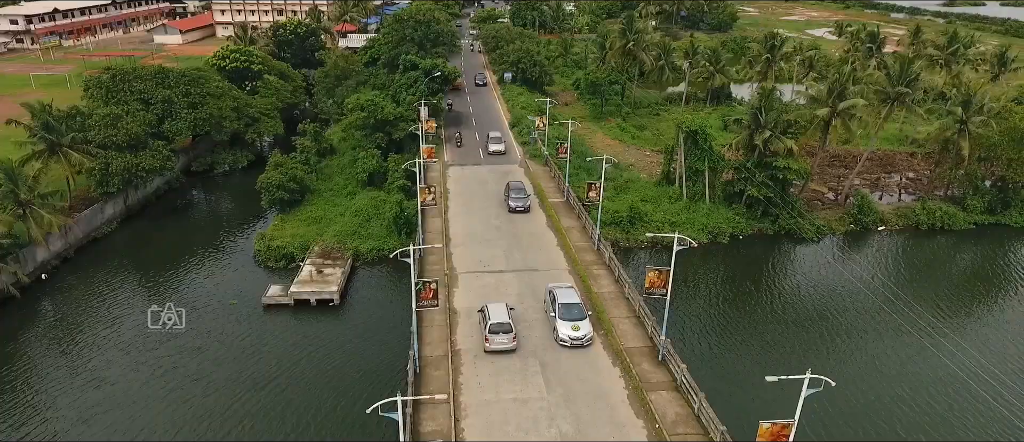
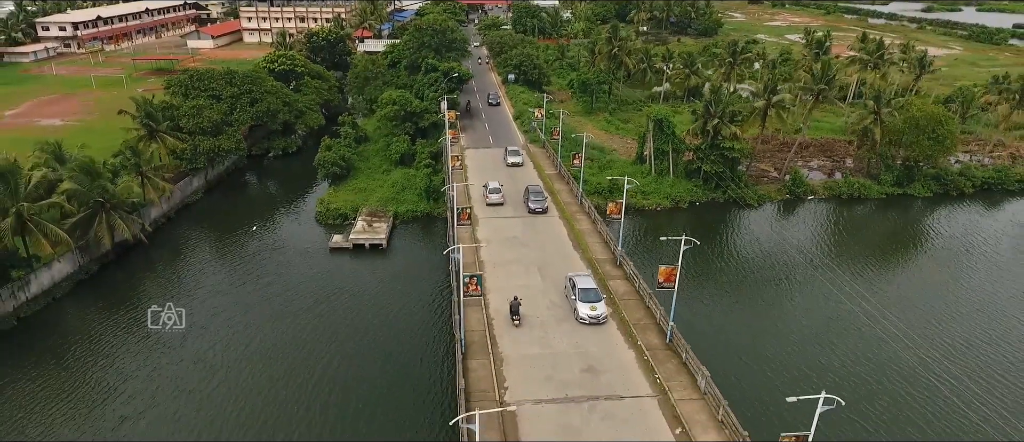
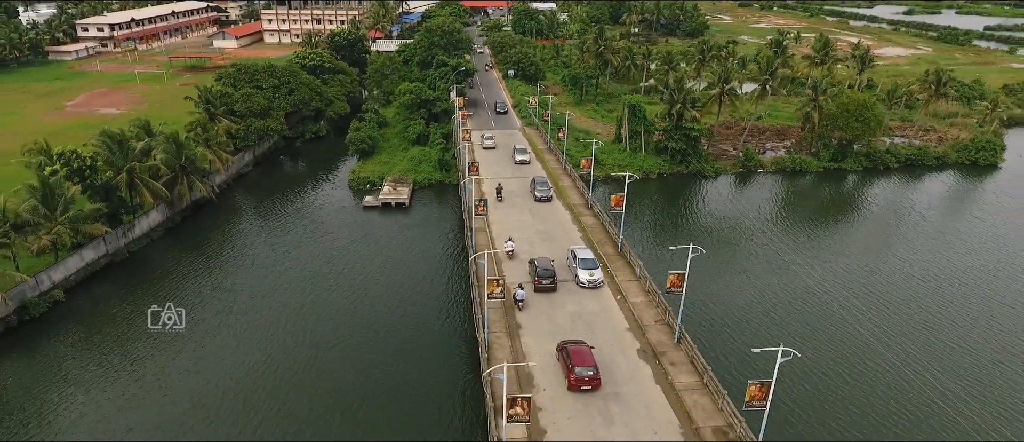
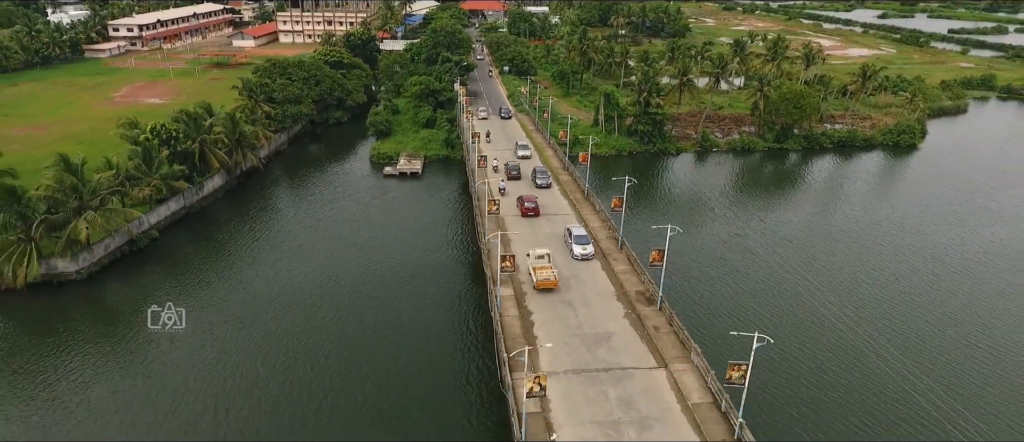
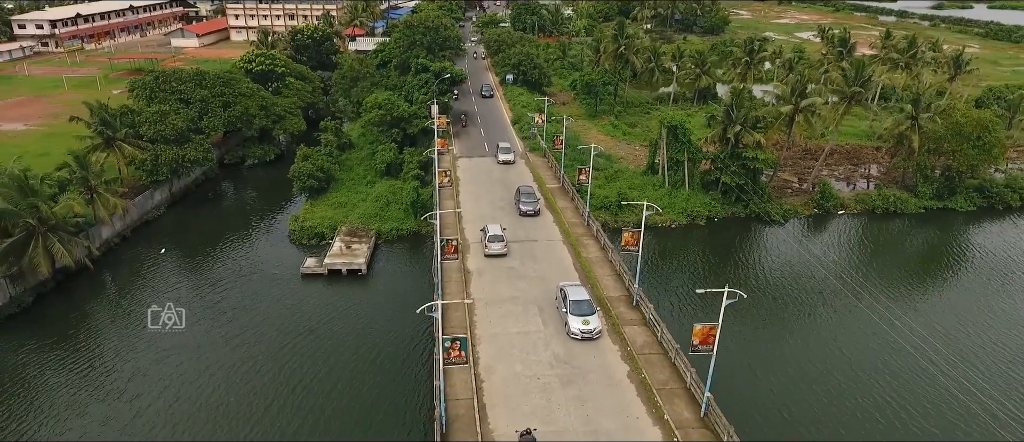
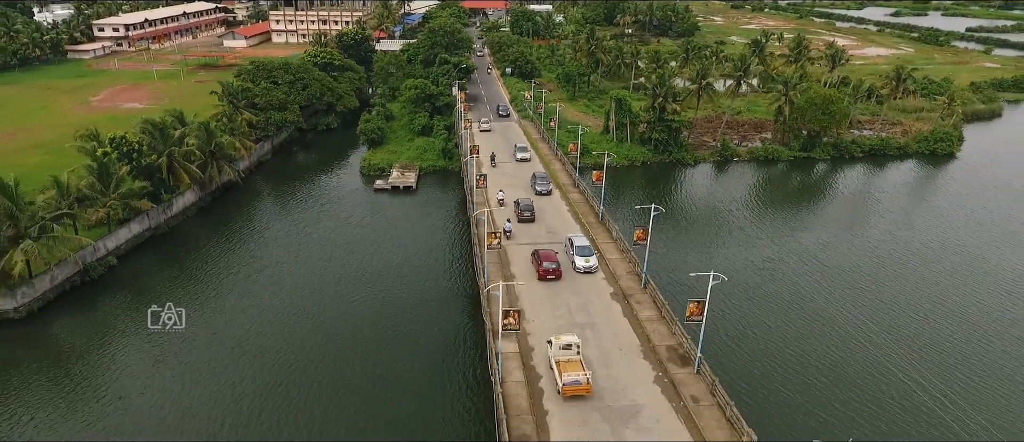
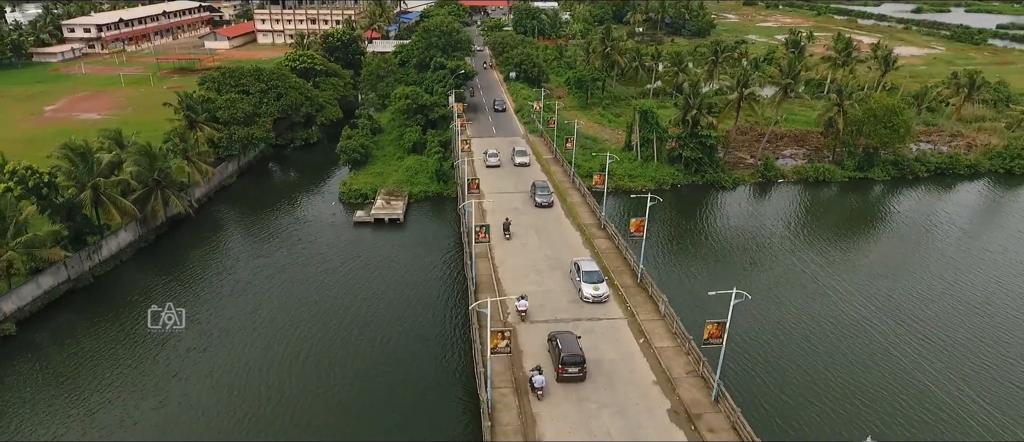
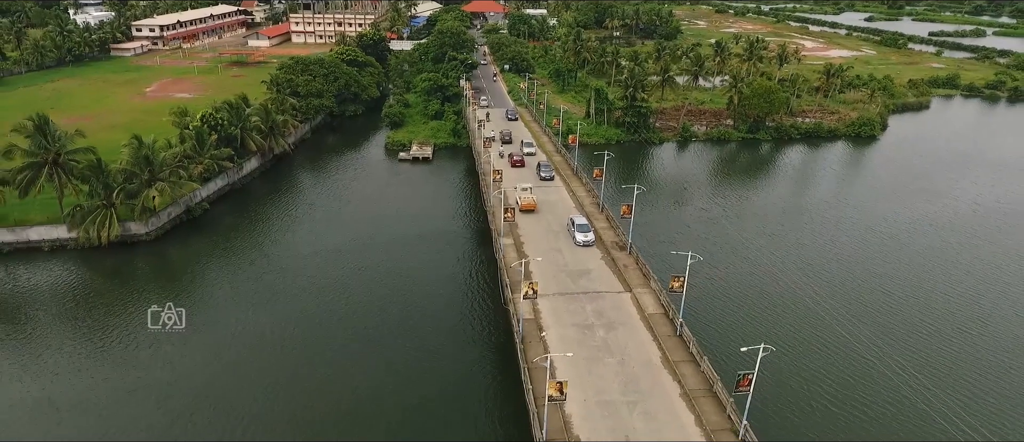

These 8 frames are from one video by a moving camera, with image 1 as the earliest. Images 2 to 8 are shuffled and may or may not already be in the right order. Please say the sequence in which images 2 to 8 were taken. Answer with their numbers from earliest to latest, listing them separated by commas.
5, 2, 7, 3, 6, 4, 8
